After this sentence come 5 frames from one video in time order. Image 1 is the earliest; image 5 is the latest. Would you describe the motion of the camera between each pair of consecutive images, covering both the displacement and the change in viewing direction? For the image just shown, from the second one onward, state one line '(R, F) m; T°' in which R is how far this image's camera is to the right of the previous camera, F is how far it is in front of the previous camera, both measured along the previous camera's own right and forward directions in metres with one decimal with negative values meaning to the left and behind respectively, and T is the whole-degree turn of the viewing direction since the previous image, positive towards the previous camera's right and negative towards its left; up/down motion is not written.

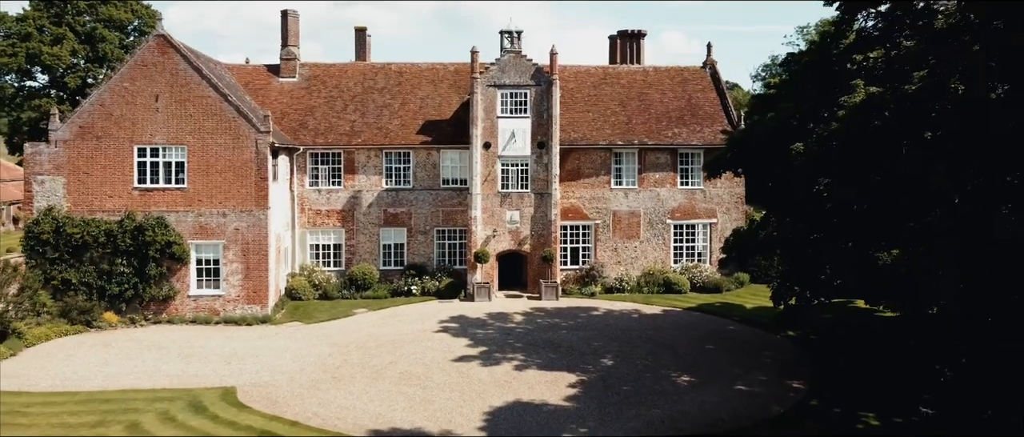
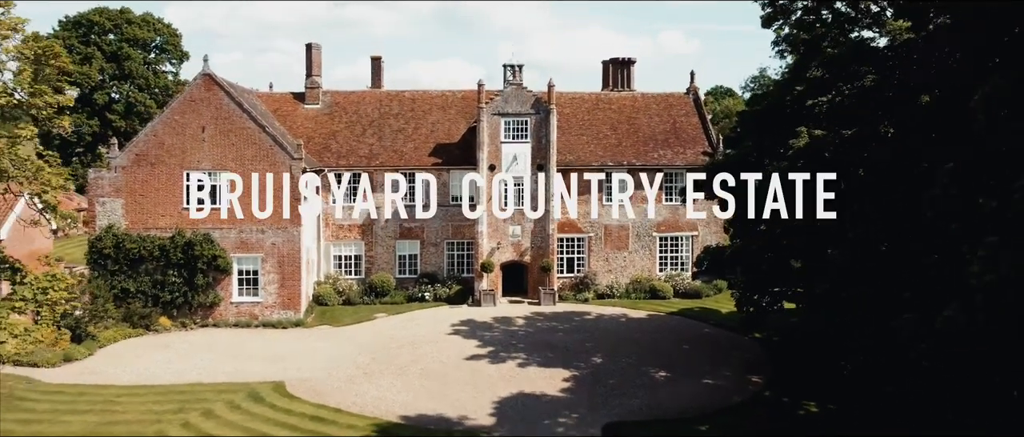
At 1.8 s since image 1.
(-0.1, -3.6) m; 0°
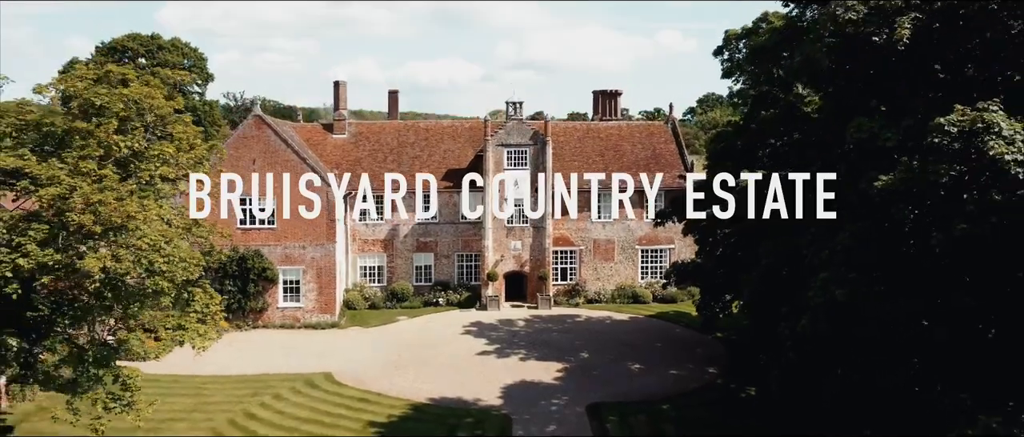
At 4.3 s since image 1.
(-0.1, -5.4) m; 0°
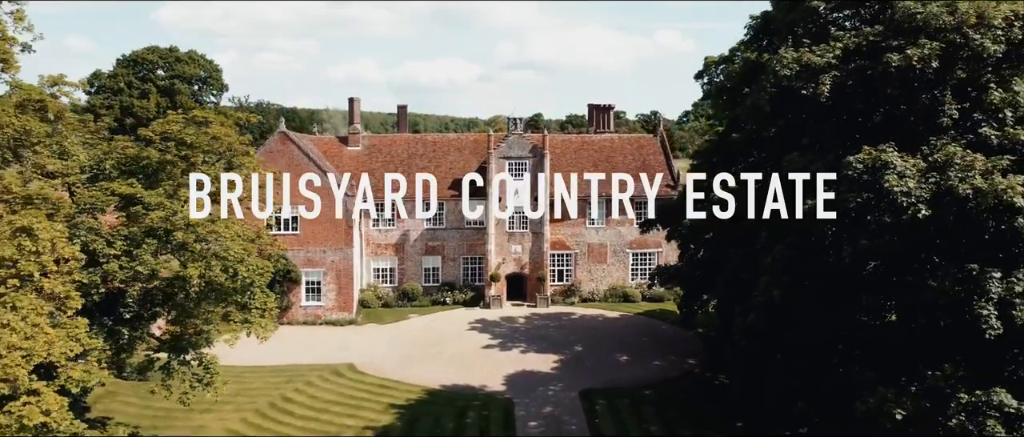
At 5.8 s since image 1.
(-0.1, -3.5) m; 0°
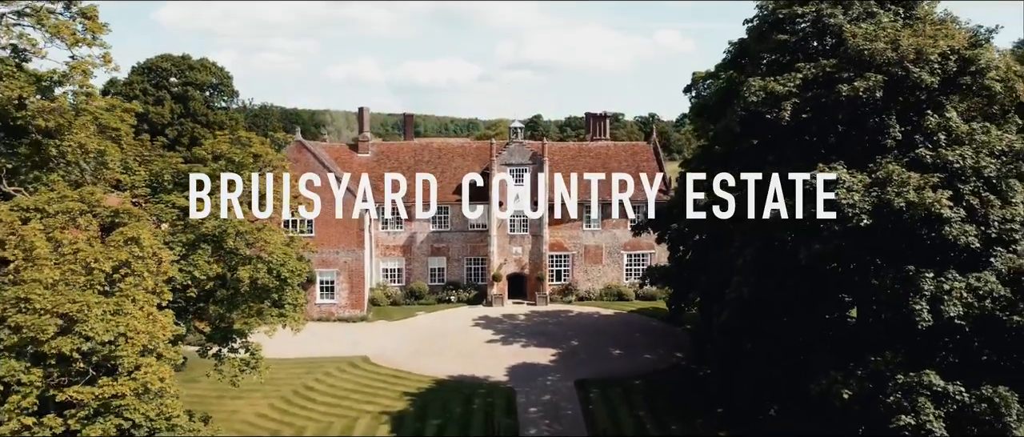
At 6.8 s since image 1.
(-0.1, -2.6) m; 0°
